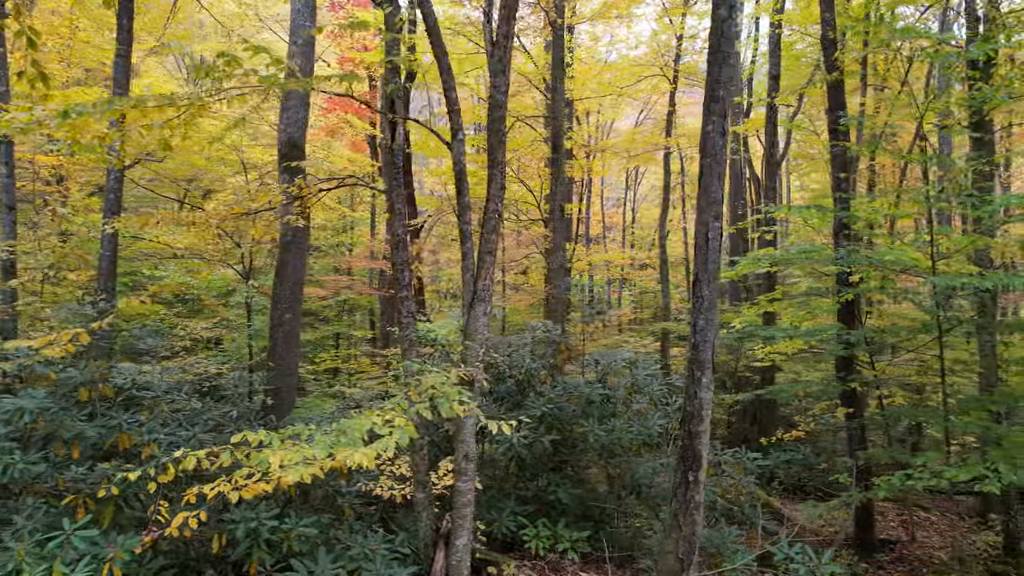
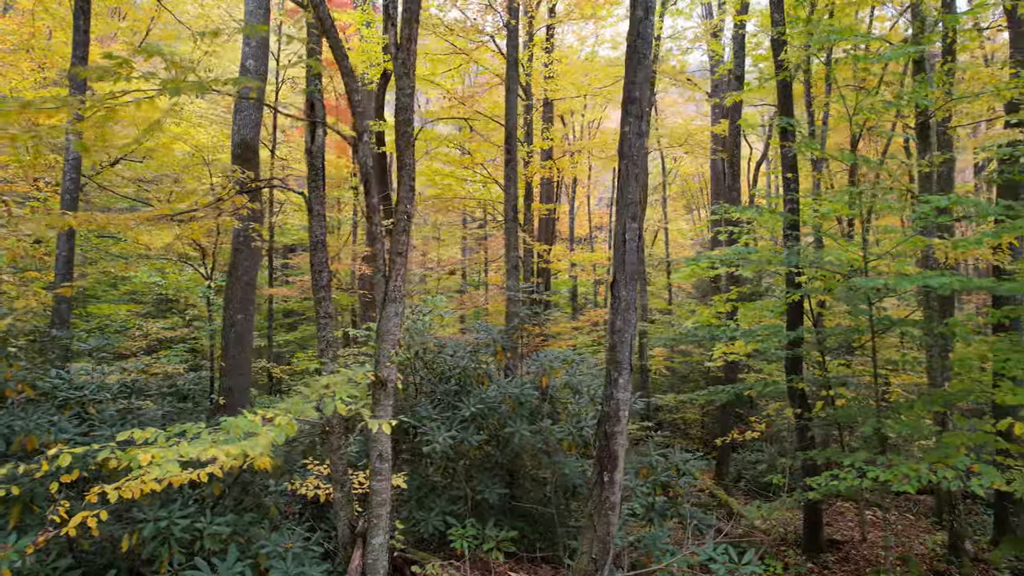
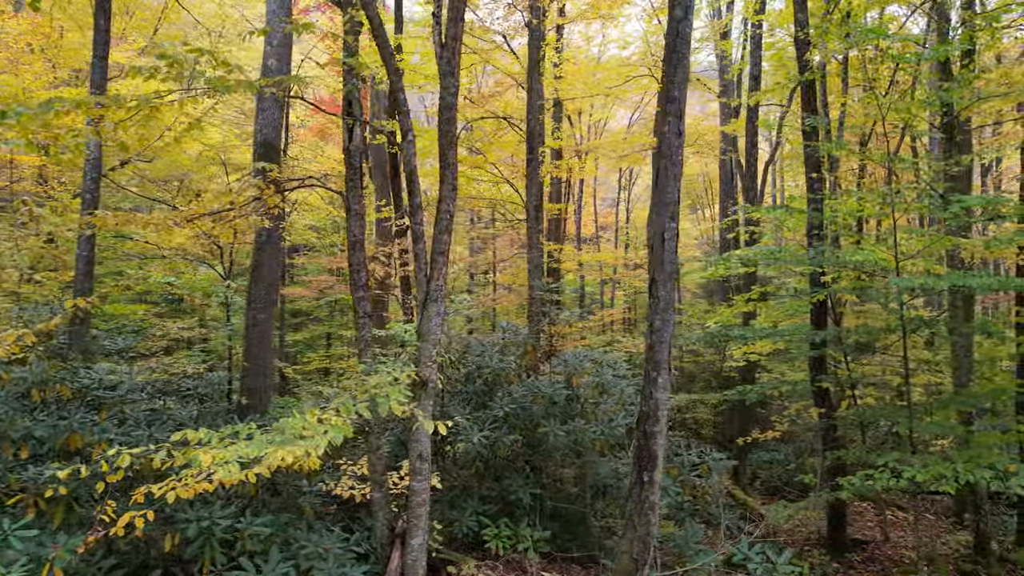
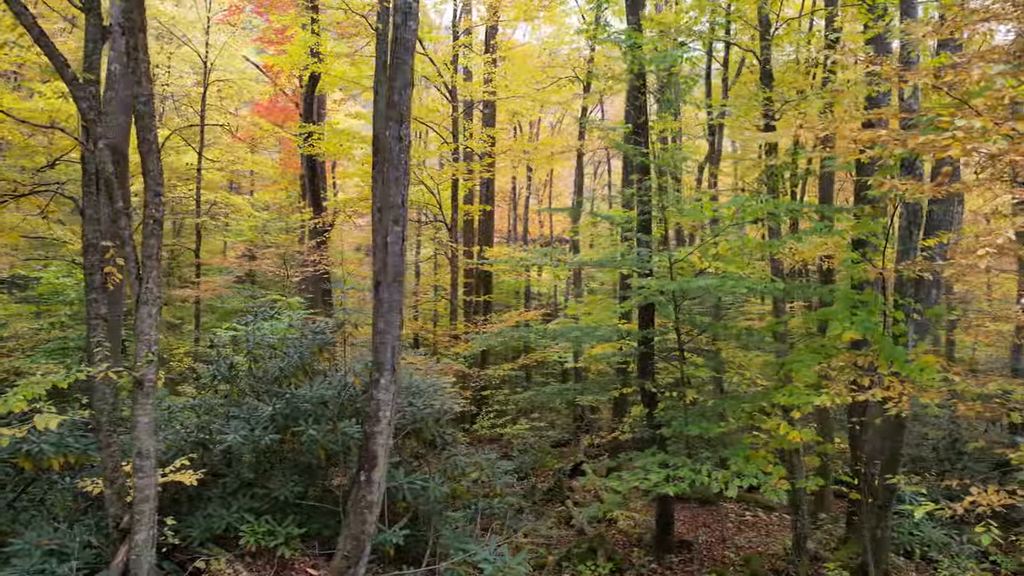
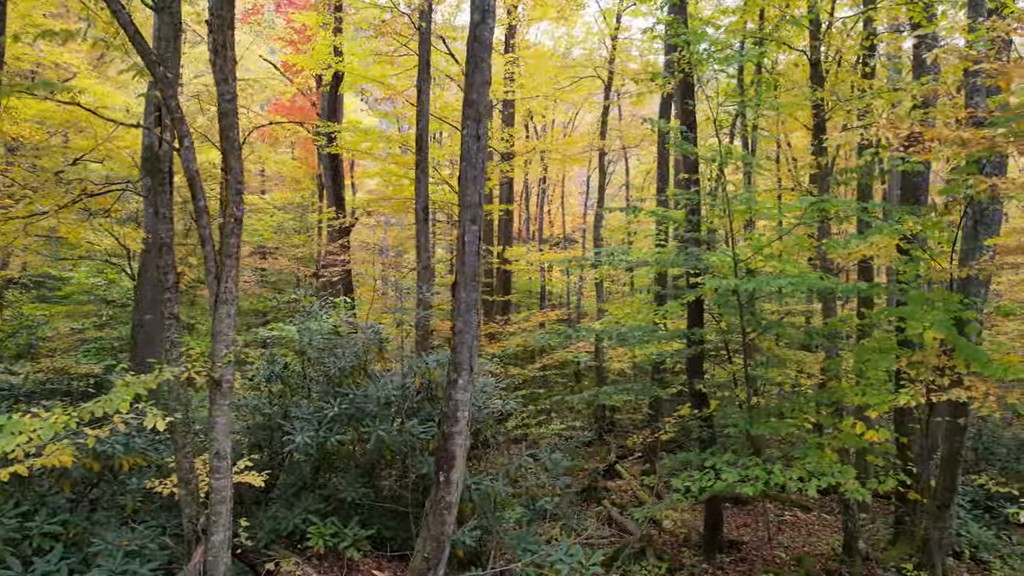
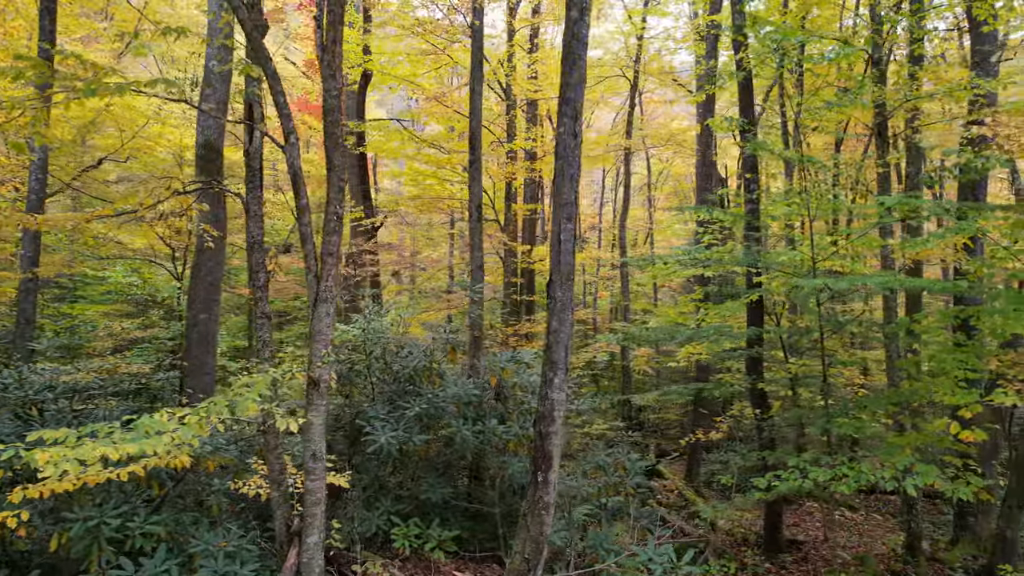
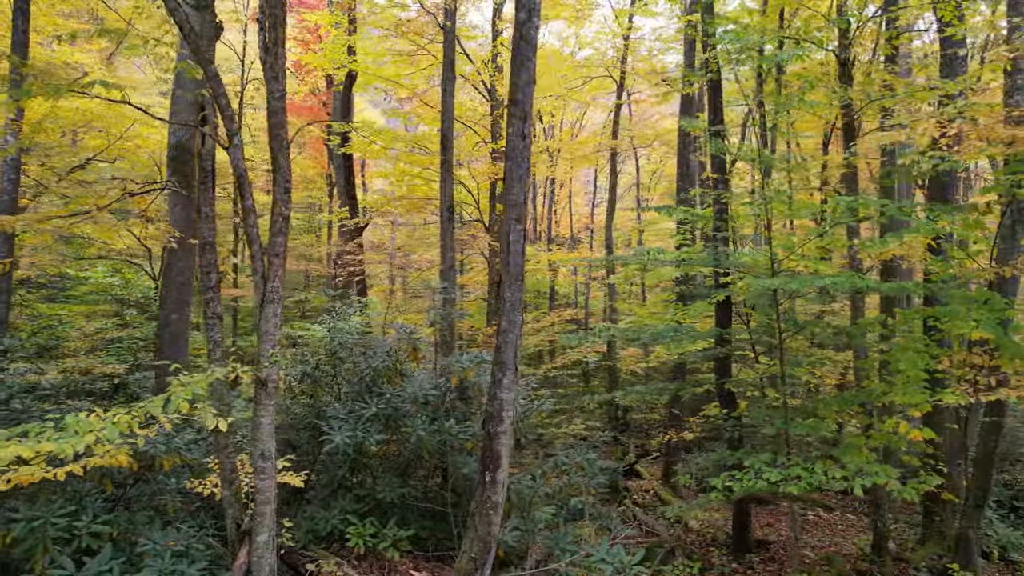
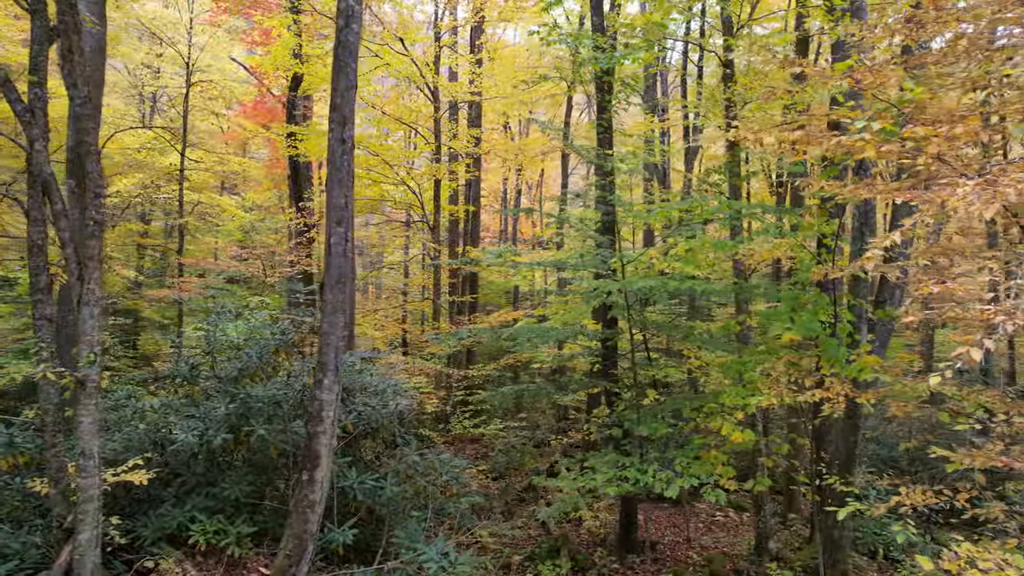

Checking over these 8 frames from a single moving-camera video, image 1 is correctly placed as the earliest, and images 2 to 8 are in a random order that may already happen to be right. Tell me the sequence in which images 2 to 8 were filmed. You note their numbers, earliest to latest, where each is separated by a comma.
3, 2, 6, 7, 5, 4, 8
